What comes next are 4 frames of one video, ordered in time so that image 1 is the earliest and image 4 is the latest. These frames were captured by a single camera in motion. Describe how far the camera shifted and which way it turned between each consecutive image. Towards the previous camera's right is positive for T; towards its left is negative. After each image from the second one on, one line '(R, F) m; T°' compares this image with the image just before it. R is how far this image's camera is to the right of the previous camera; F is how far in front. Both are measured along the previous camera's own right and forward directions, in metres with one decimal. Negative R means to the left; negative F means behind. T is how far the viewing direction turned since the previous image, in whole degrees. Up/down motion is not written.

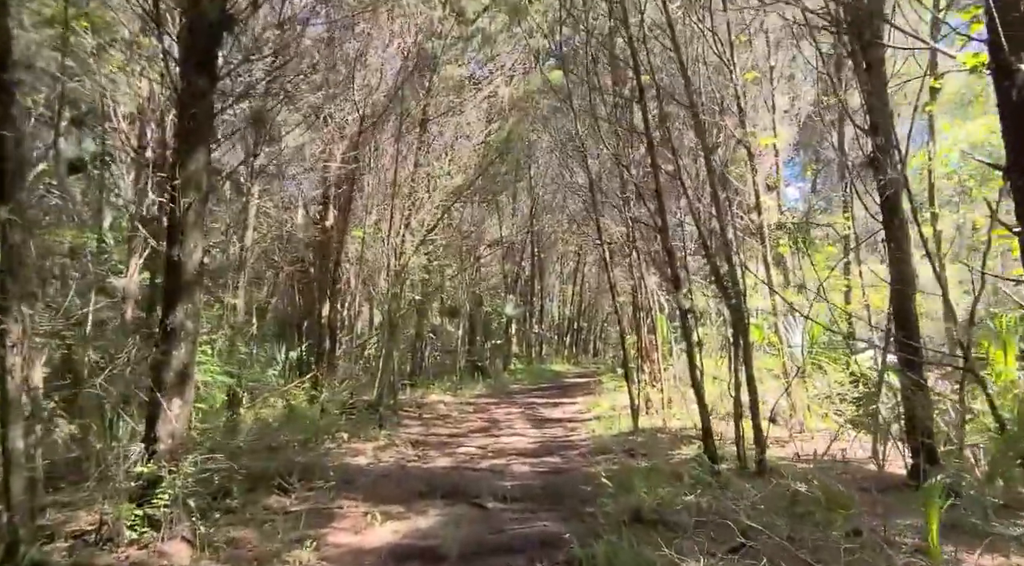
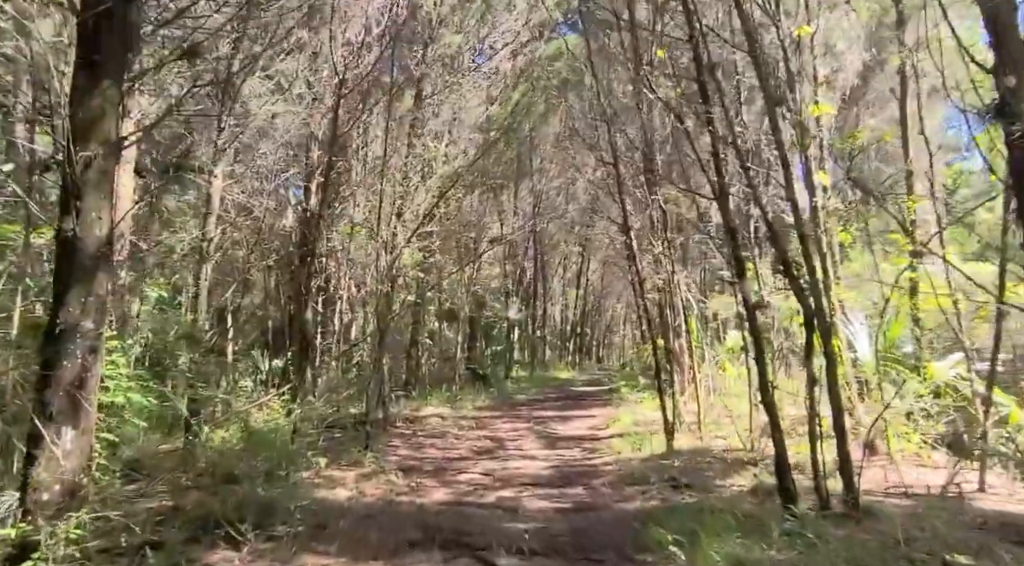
(-0.1, +1.8) m; 0°
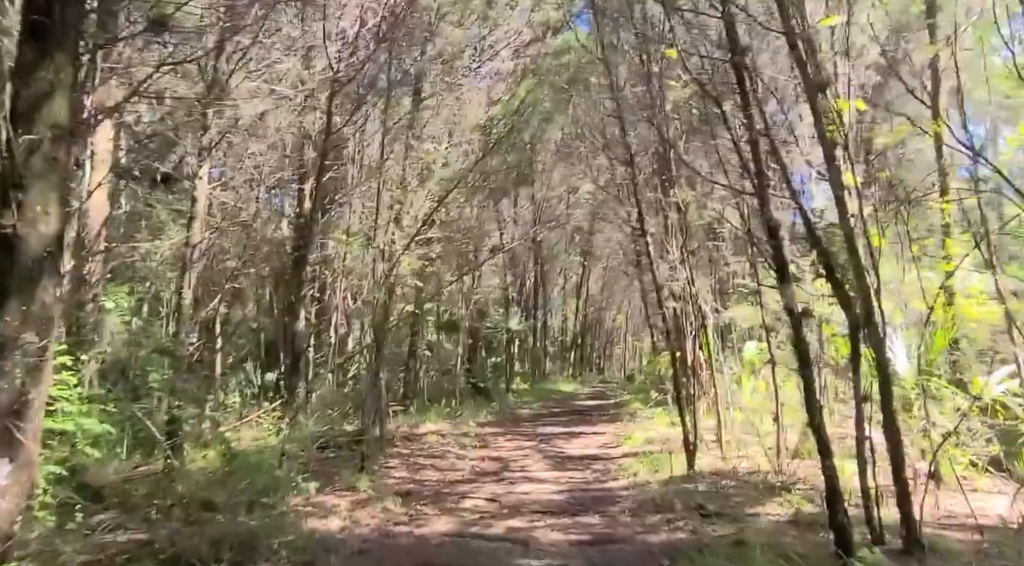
(-0.1, +0.7) m; 0°
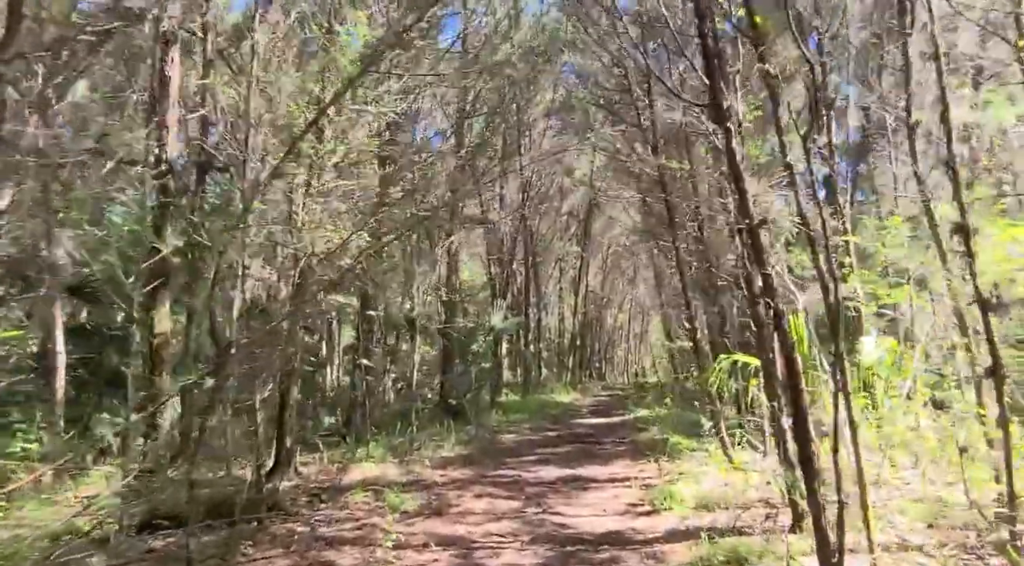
(+0.3, +4.5) m; 0°
